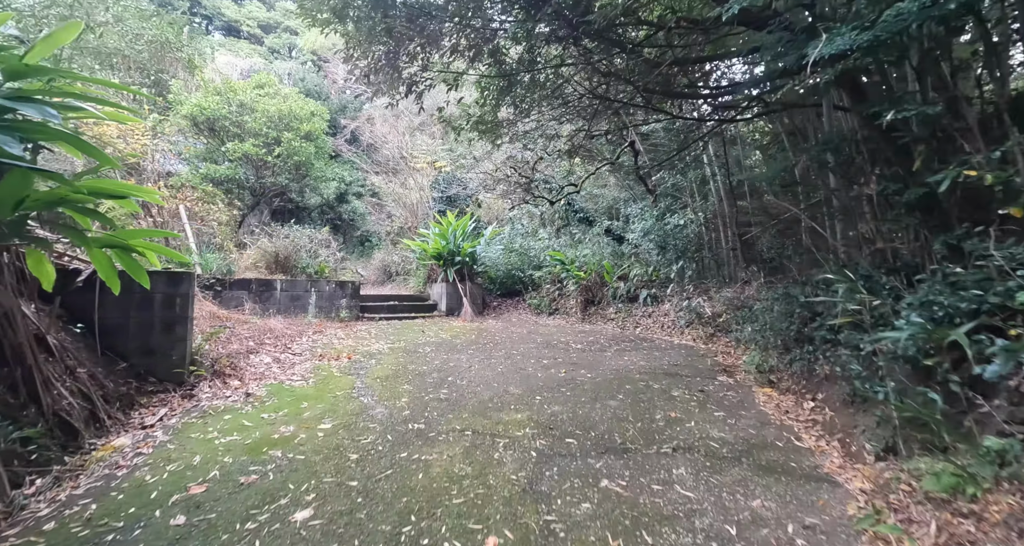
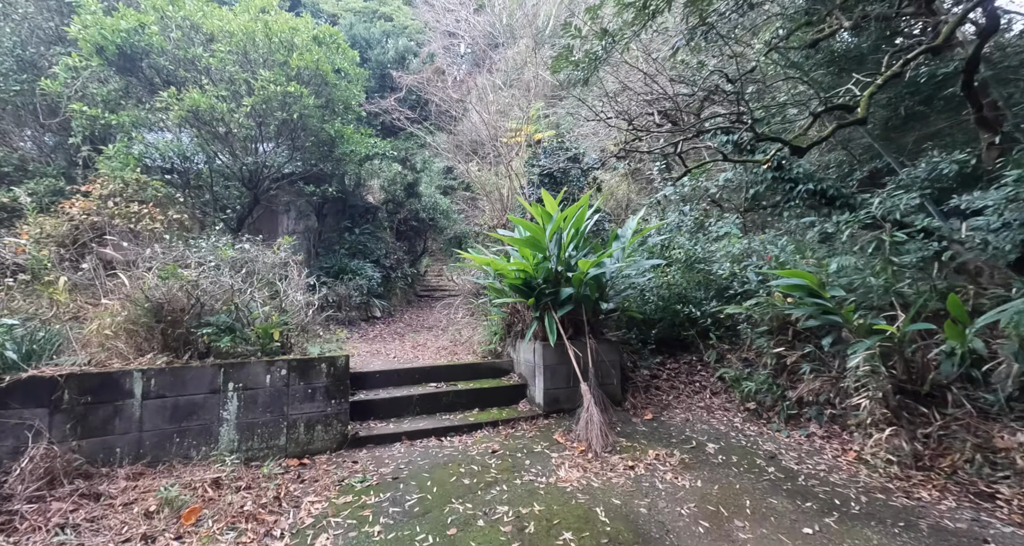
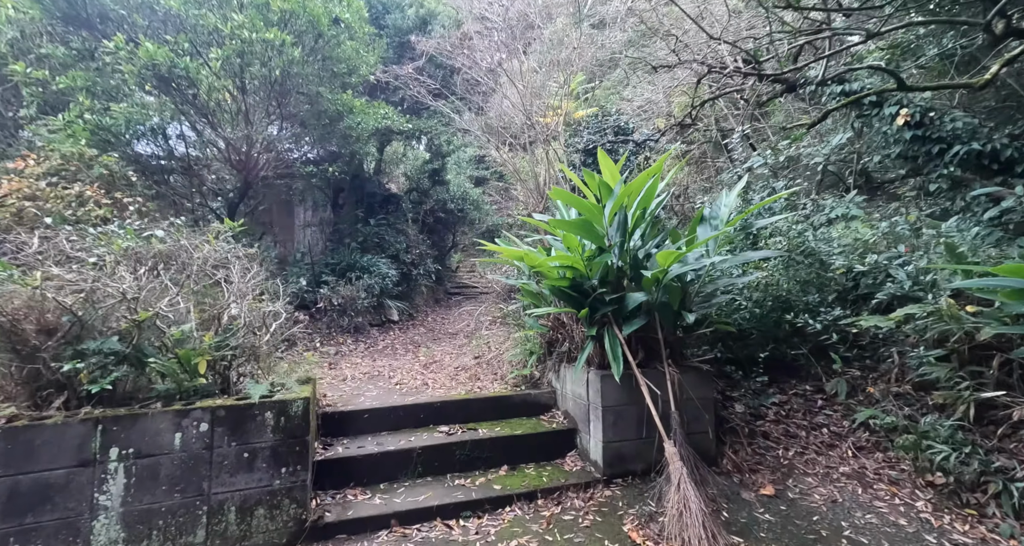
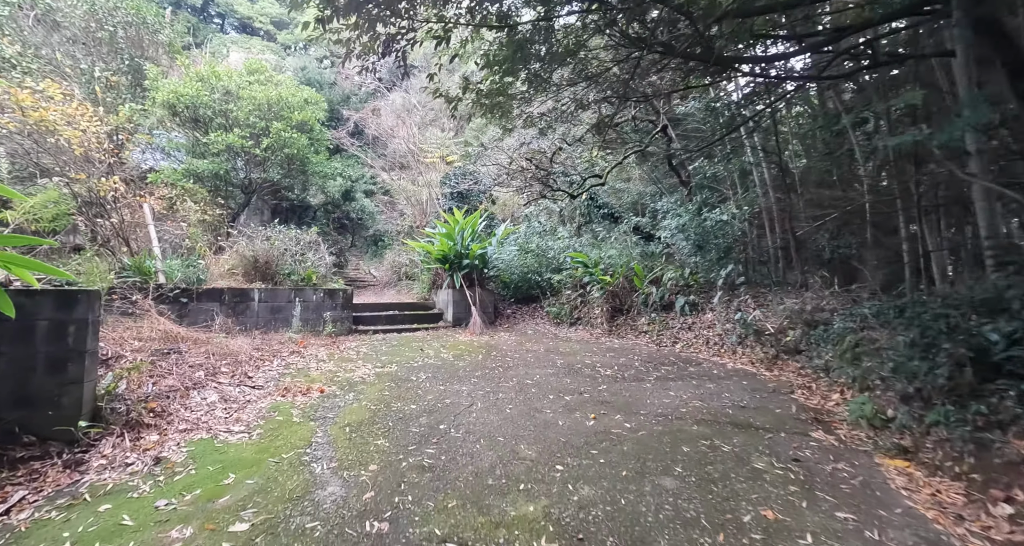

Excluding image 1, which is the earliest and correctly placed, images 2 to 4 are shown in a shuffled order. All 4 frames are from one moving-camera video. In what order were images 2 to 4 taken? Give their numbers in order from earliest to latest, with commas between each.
4, 2, 3
